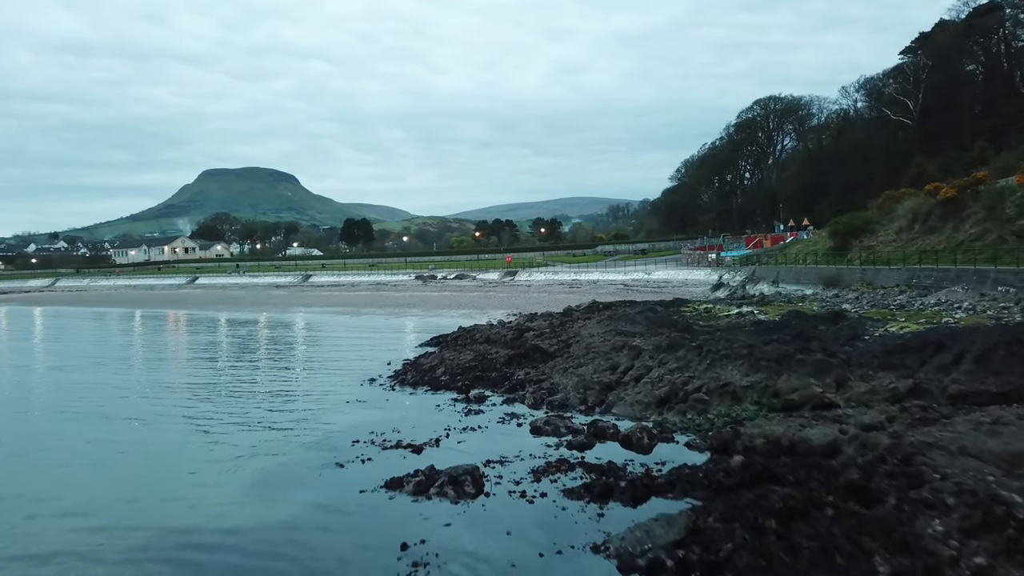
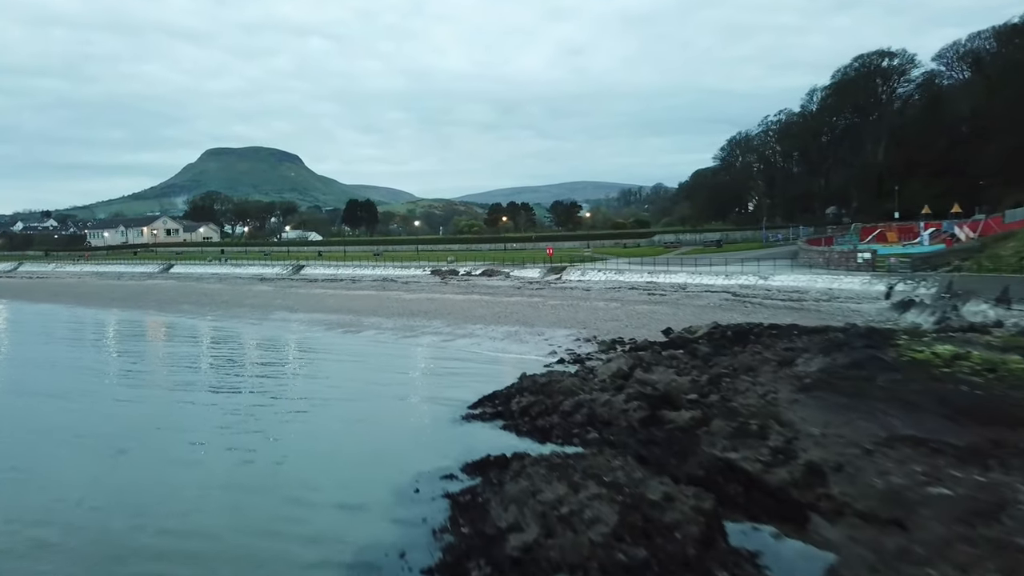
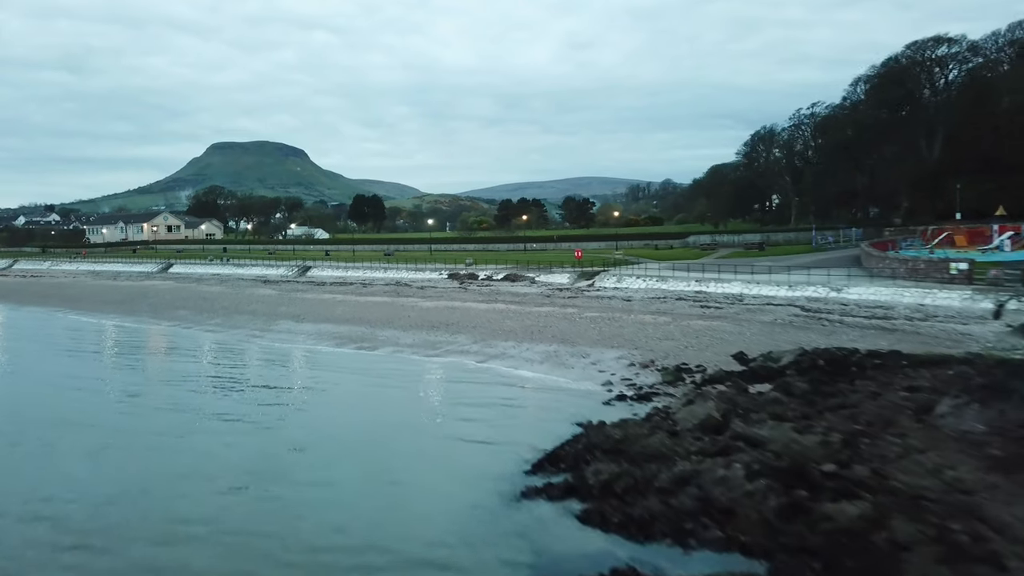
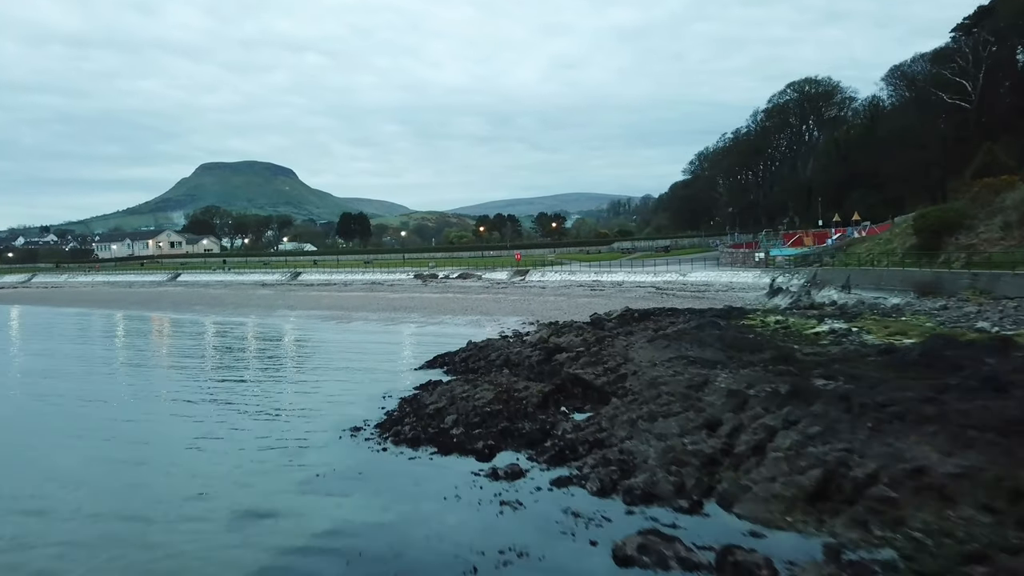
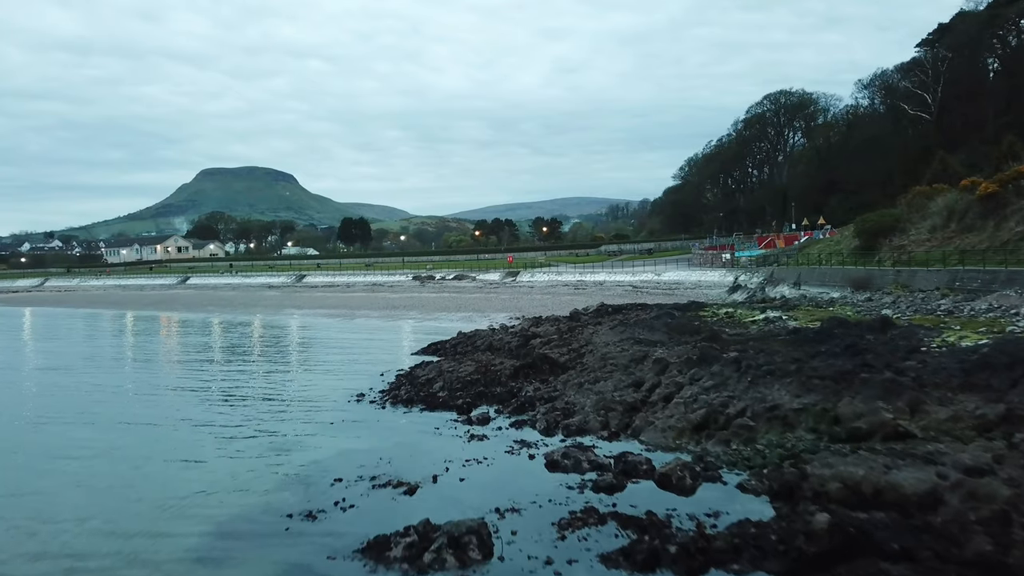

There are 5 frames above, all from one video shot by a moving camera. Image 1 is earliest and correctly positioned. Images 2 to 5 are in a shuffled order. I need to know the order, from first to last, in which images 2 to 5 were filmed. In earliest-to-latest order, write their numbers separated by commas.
5, 4, 2, 3
